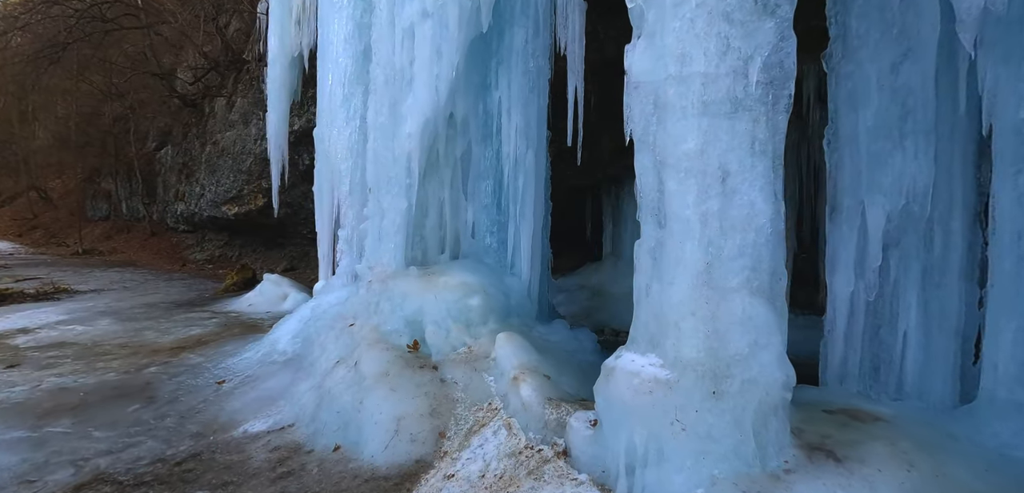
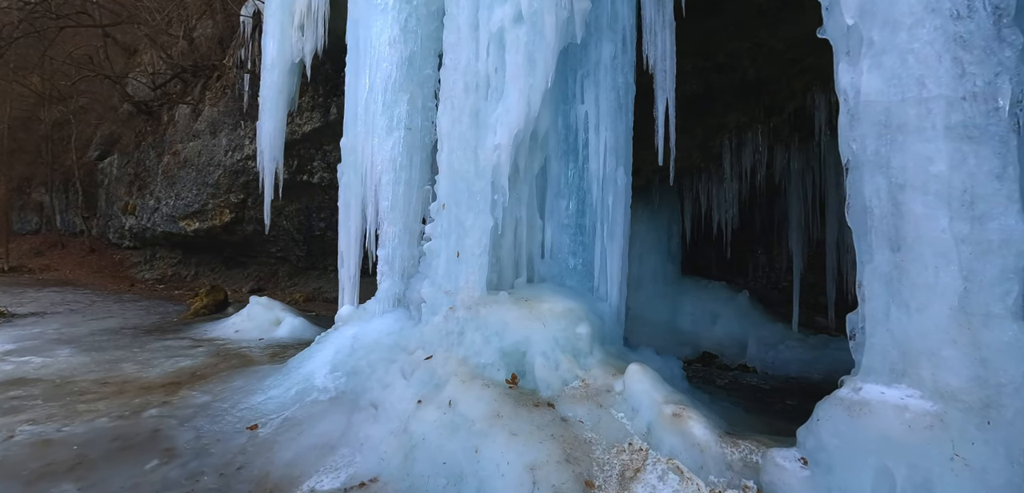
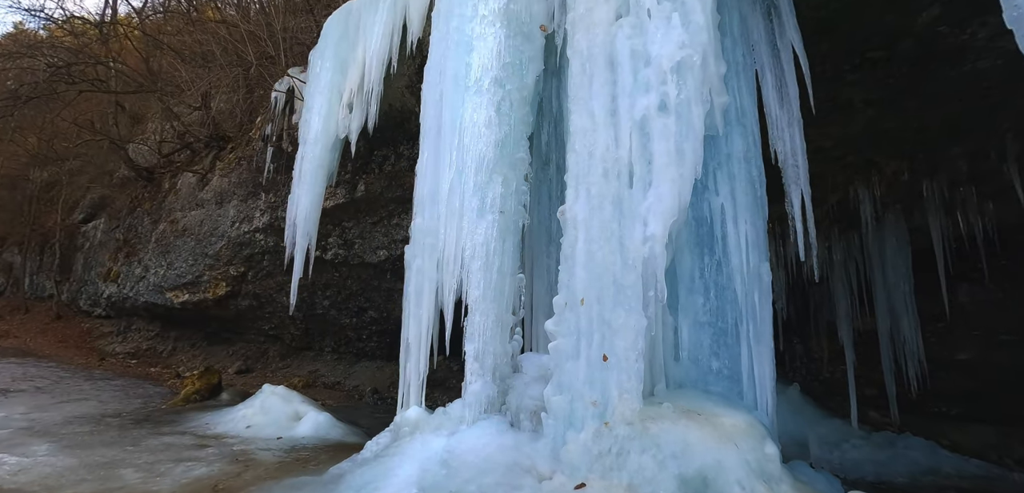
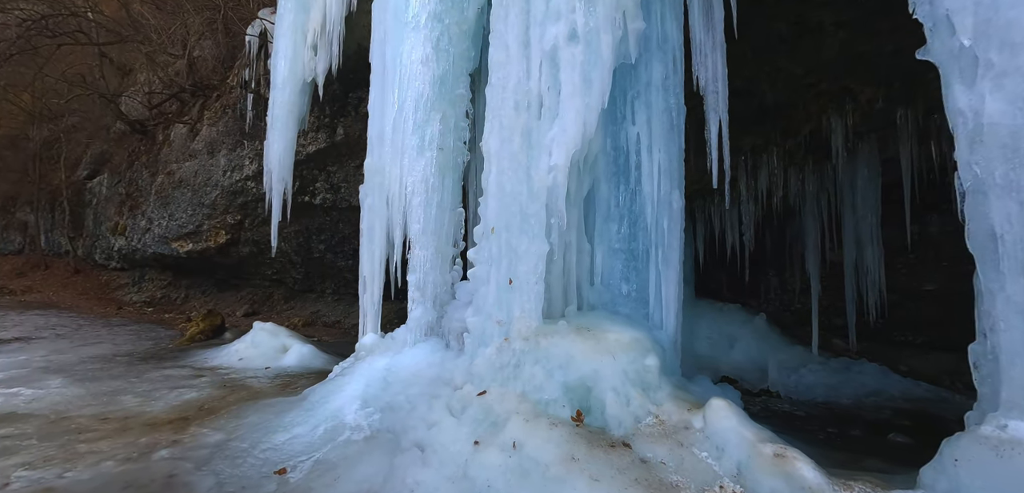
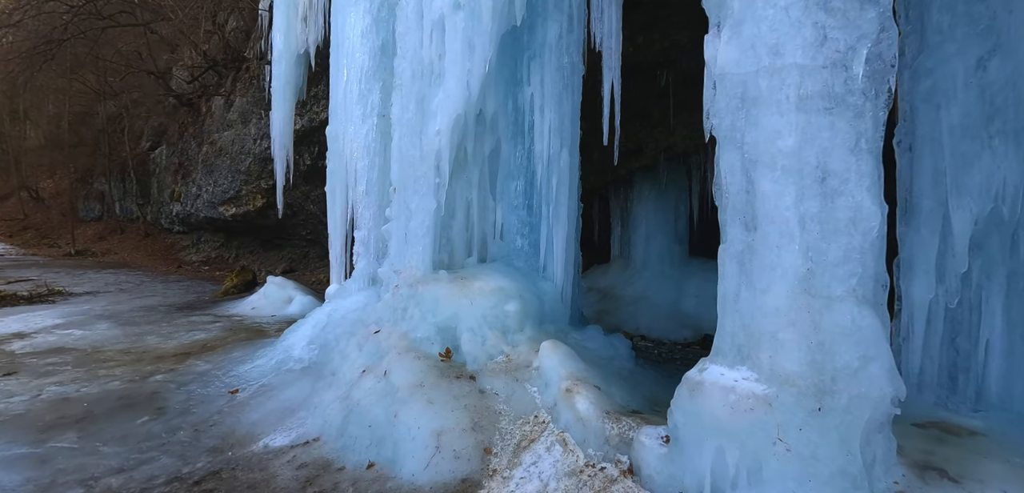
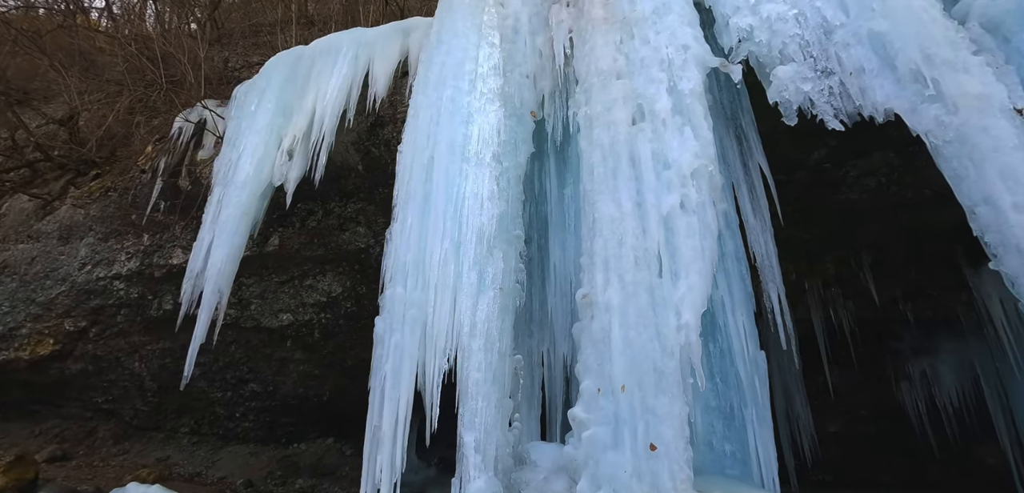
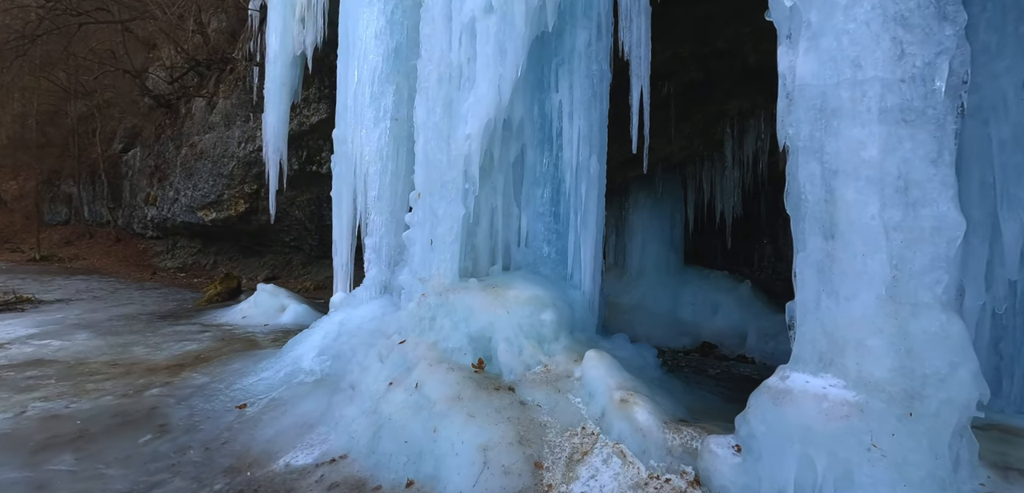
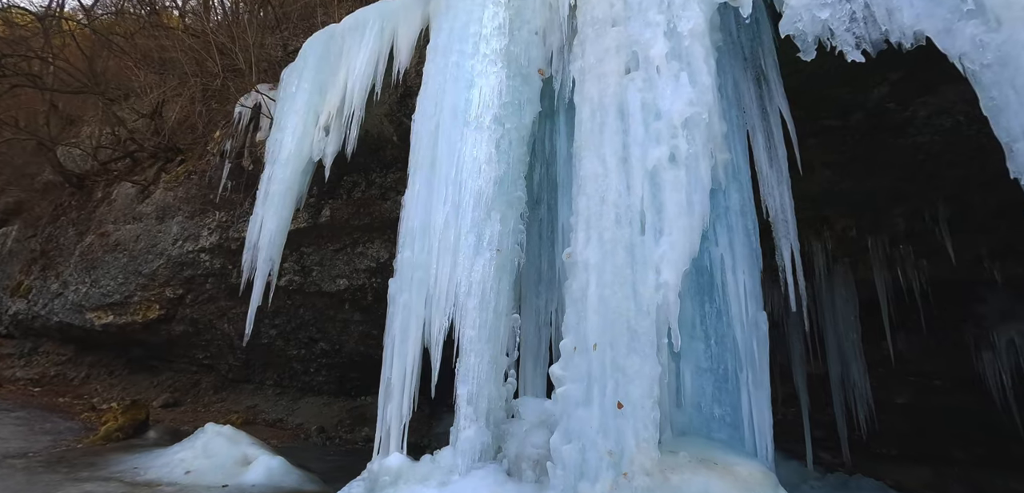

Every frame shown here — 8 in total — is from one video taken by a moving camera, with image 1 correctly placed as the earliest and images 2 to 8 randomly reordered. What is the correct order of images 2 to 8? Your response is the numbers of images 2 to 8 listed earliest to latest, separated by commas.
5, 7, 2, 4, 3, 8, 6
